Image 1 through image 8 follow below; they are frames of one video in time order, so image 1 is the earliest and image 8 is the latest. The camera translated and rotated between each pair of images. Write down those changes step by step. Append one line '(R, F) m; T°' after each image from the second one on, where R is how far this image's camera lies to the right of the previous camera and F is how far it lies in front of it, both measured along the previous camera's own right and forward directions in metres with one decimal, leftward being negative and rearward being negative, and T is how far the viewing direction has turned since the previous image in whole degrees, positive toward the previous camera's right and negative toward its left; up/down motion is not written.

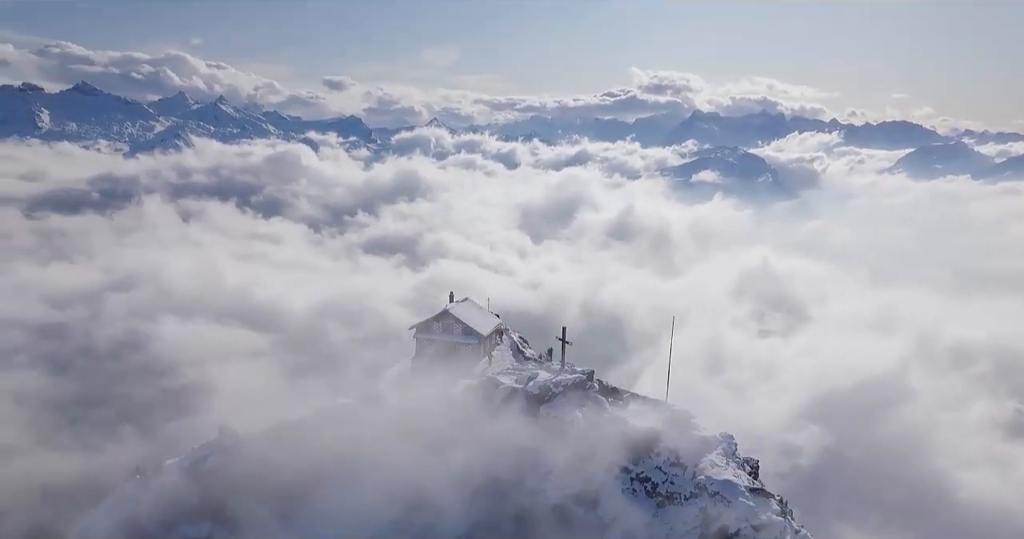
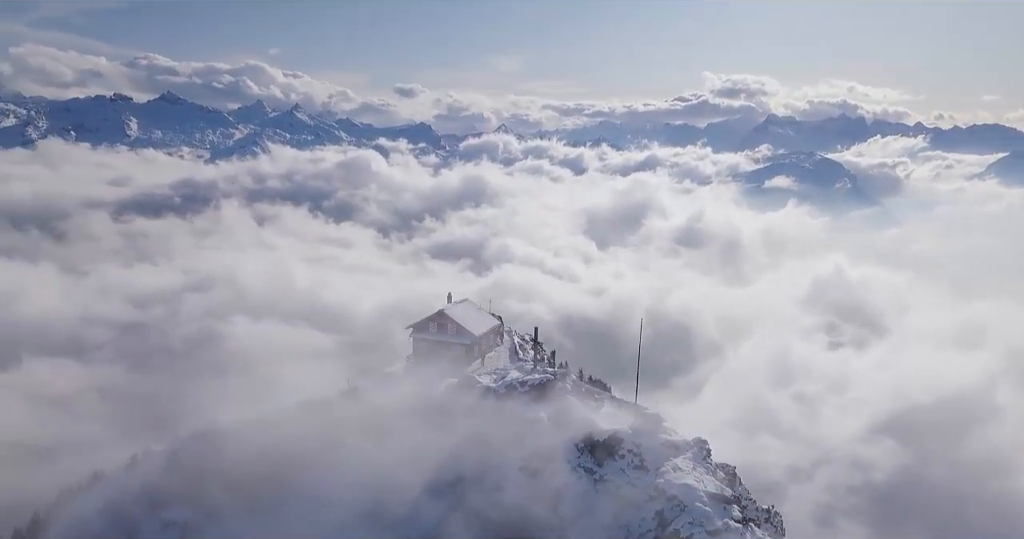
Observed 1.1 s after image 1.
(+1.9, 0.0) m; -5°
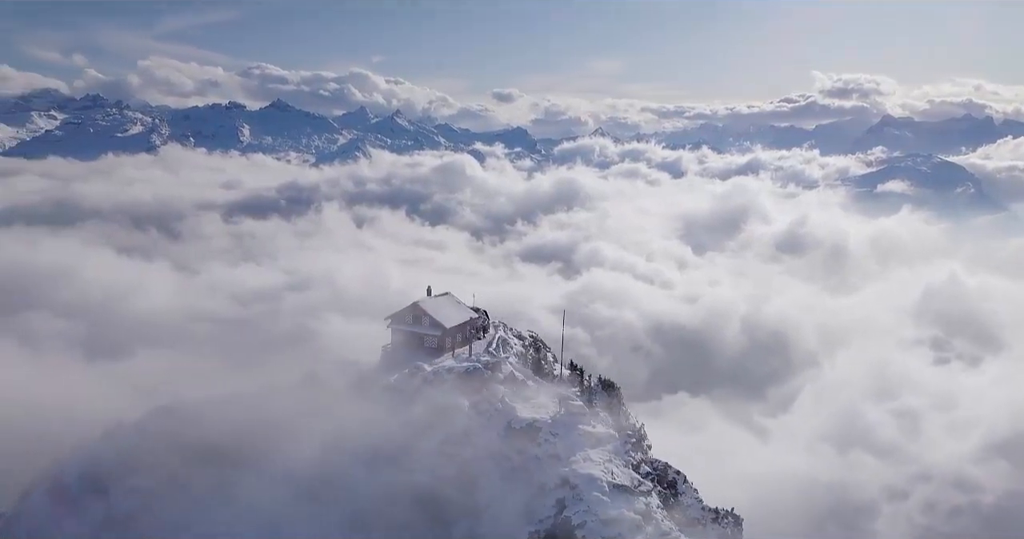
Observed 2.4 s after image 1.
(+3.3, -0.3) m; -7°
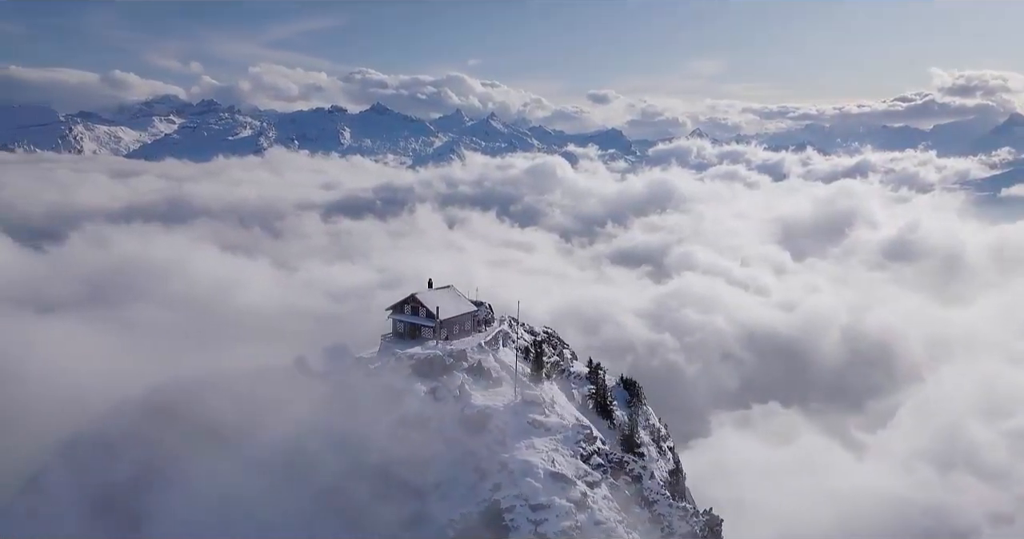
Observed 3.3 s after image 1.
(+2.7, -0.3) m; -7°
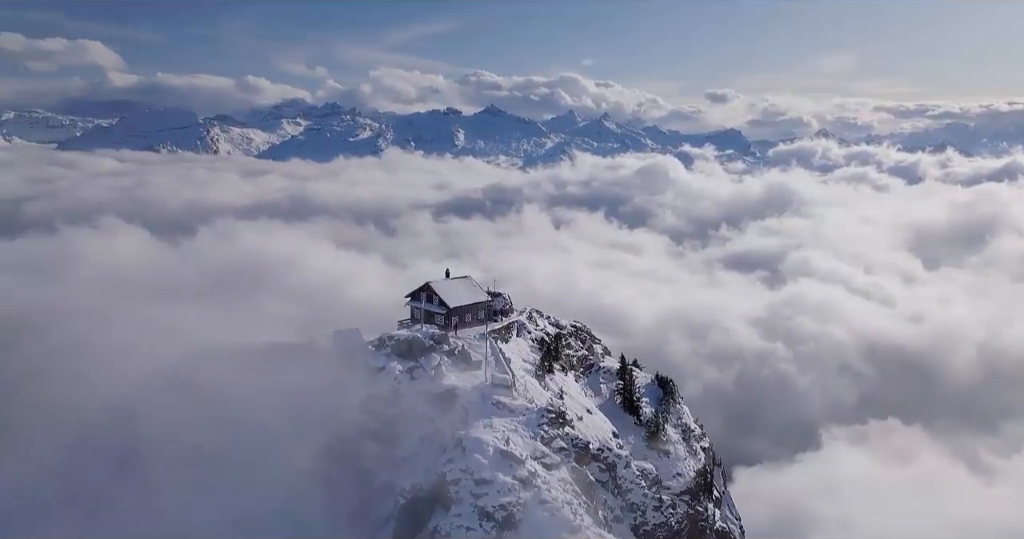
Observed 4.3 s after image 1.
(+2.9, -0.5) m; -8°
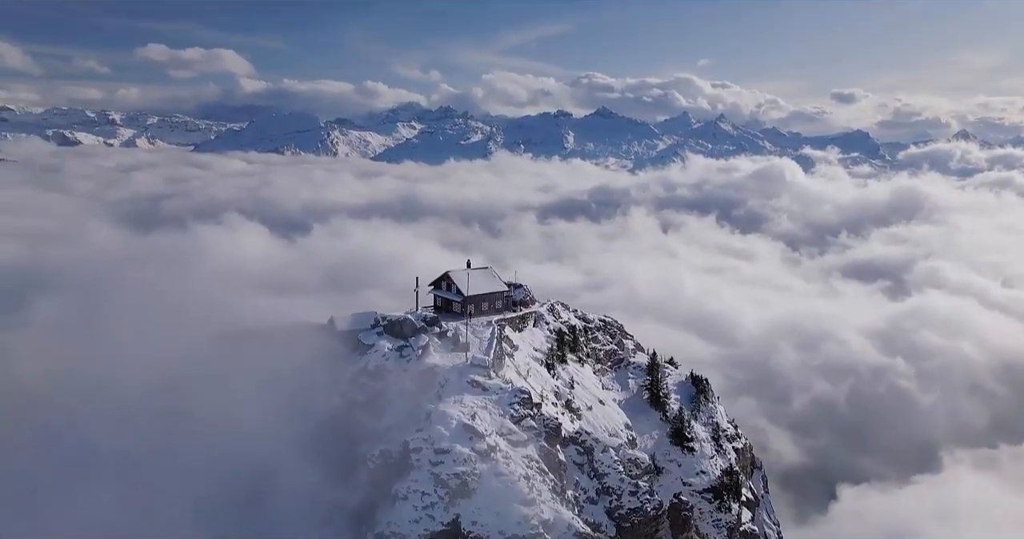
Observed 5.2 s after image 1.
(+2.8, -0.7) m; -8°
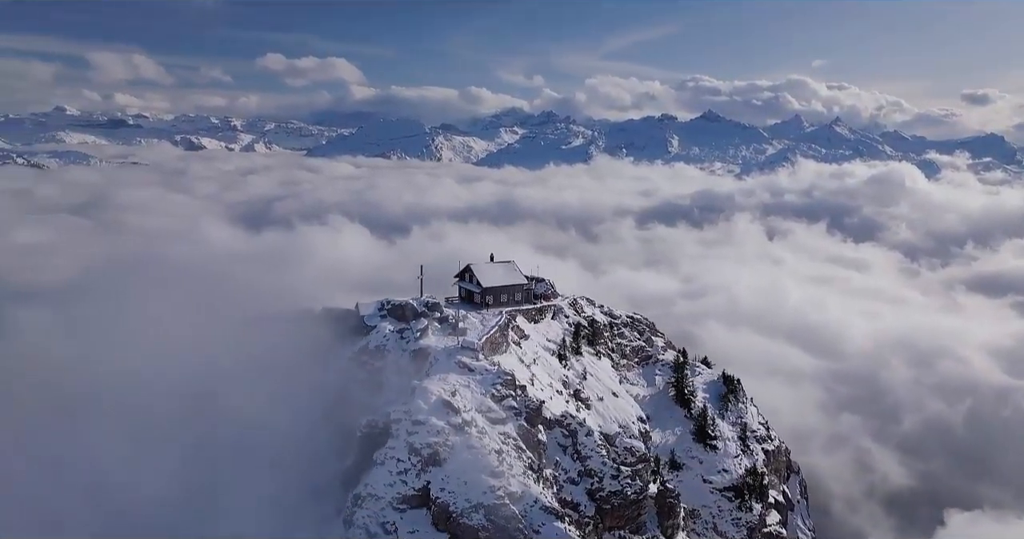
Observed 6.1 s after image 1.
(+2.6, -0.9) m; -7°
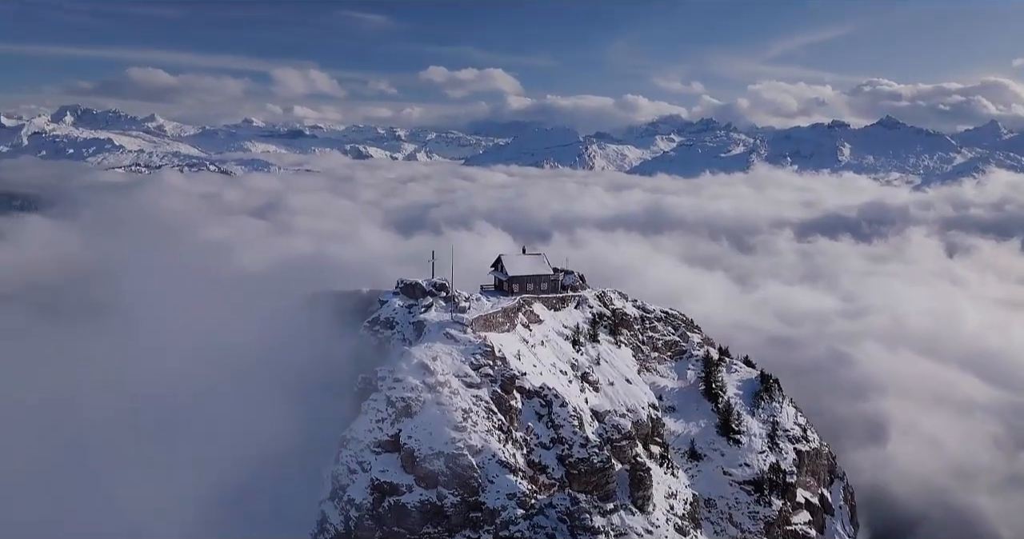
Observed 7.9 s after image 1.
(+4.4, -1.9) m; -11°
